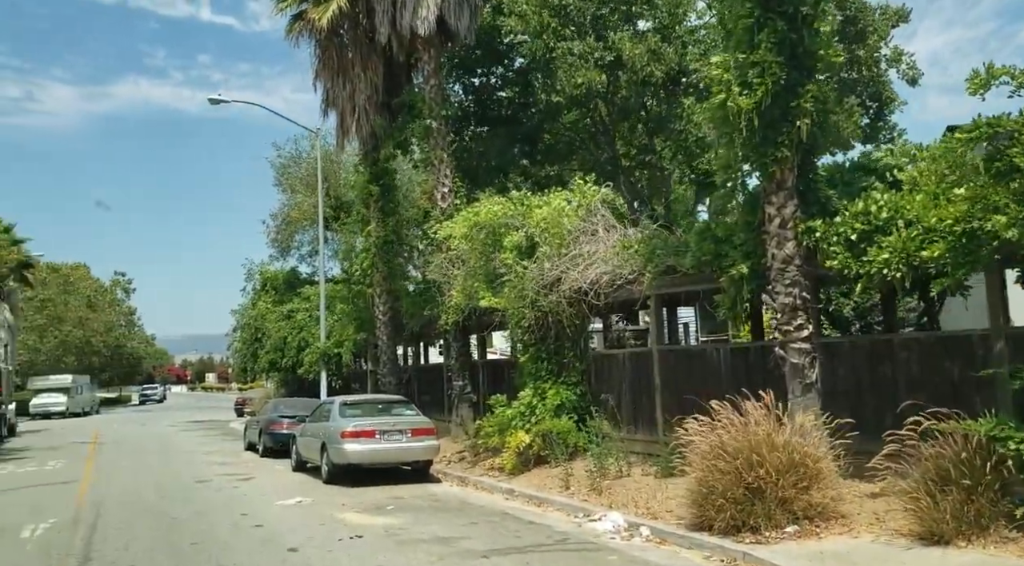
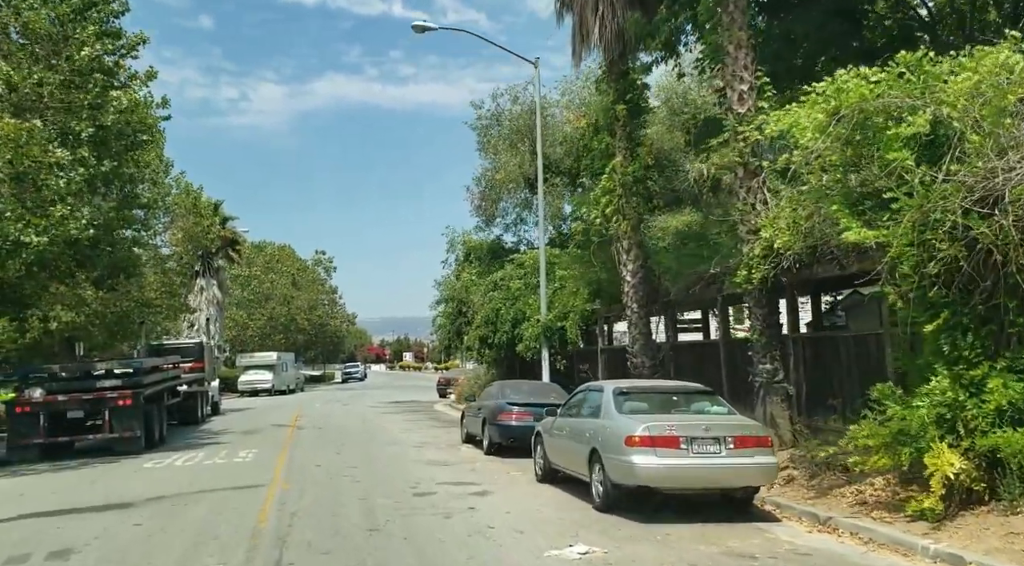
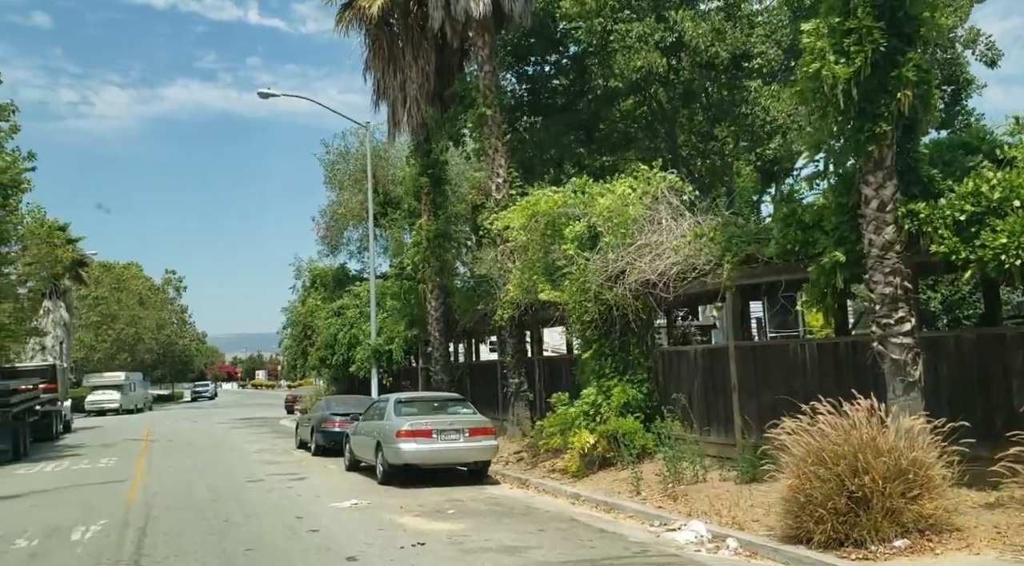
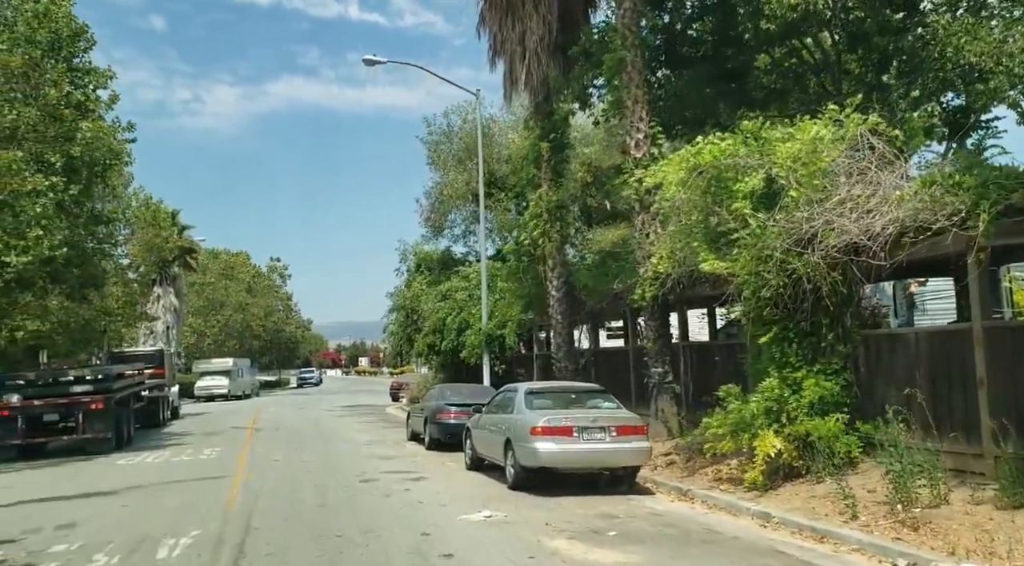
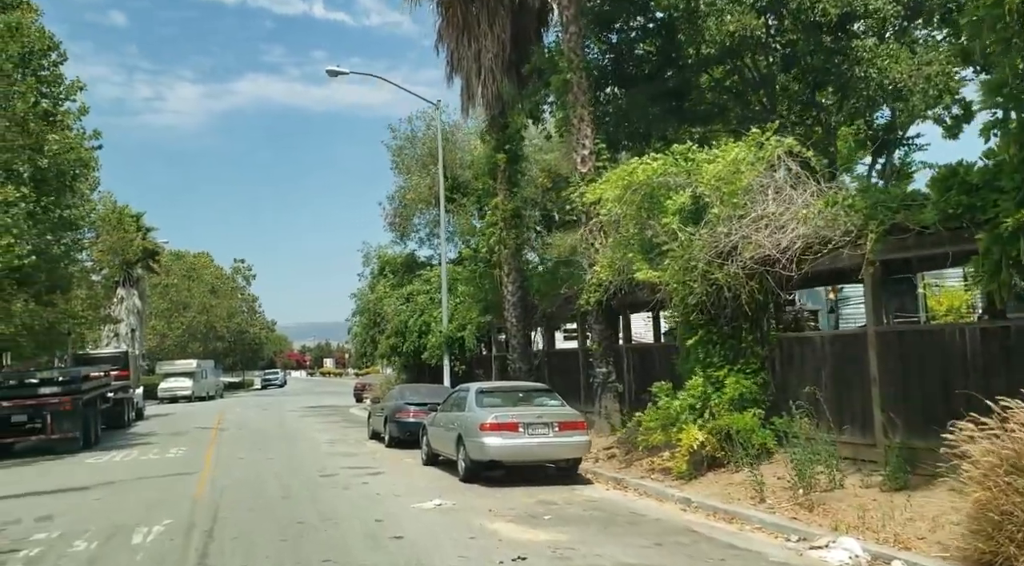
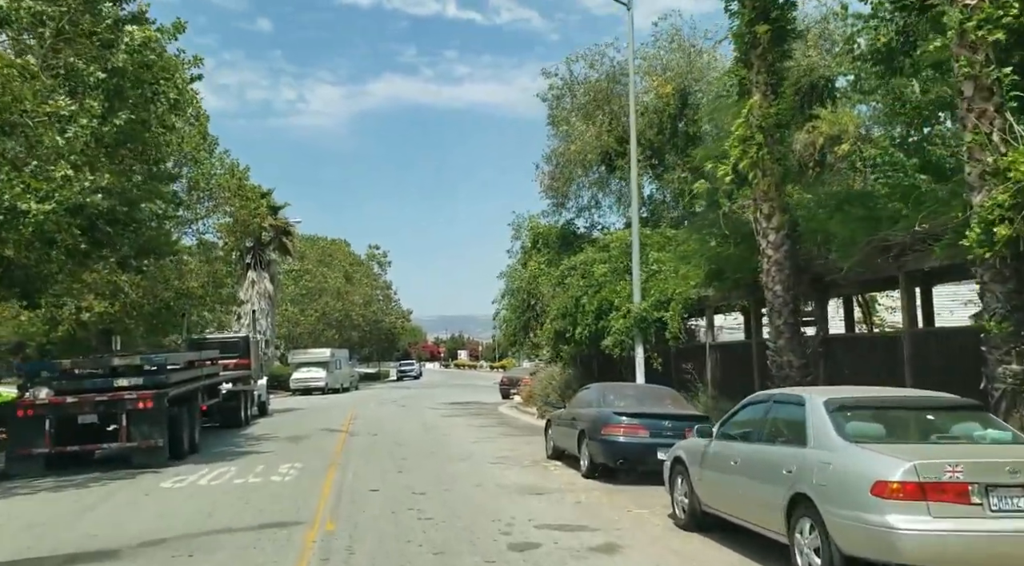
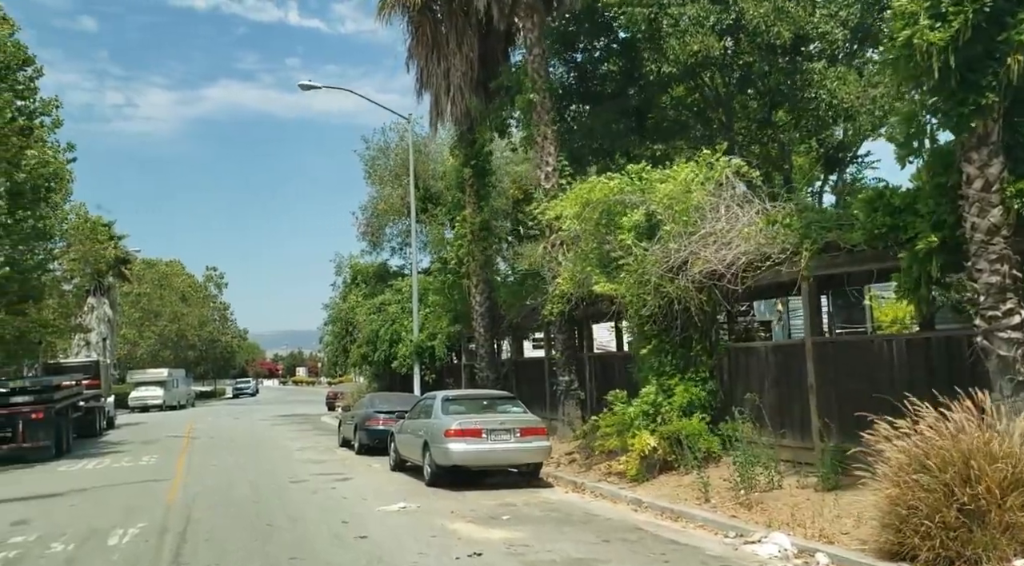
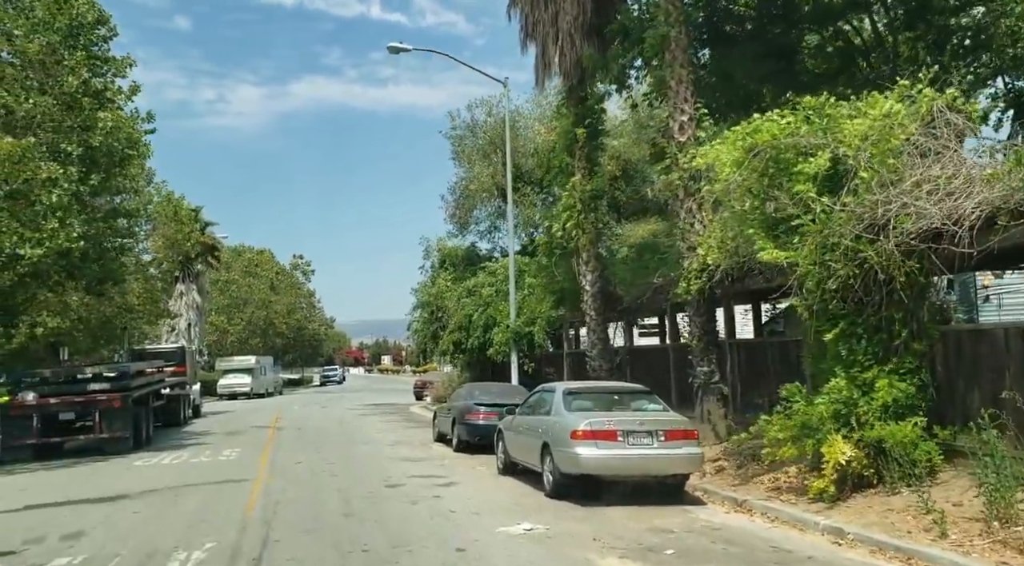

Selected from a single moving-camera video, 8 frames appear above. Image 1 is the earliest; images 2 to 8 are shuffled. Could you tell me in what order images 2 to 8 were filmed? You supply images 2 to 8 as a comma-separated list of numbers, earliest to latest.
3, 7, 5, 4, 8, 2, 6
